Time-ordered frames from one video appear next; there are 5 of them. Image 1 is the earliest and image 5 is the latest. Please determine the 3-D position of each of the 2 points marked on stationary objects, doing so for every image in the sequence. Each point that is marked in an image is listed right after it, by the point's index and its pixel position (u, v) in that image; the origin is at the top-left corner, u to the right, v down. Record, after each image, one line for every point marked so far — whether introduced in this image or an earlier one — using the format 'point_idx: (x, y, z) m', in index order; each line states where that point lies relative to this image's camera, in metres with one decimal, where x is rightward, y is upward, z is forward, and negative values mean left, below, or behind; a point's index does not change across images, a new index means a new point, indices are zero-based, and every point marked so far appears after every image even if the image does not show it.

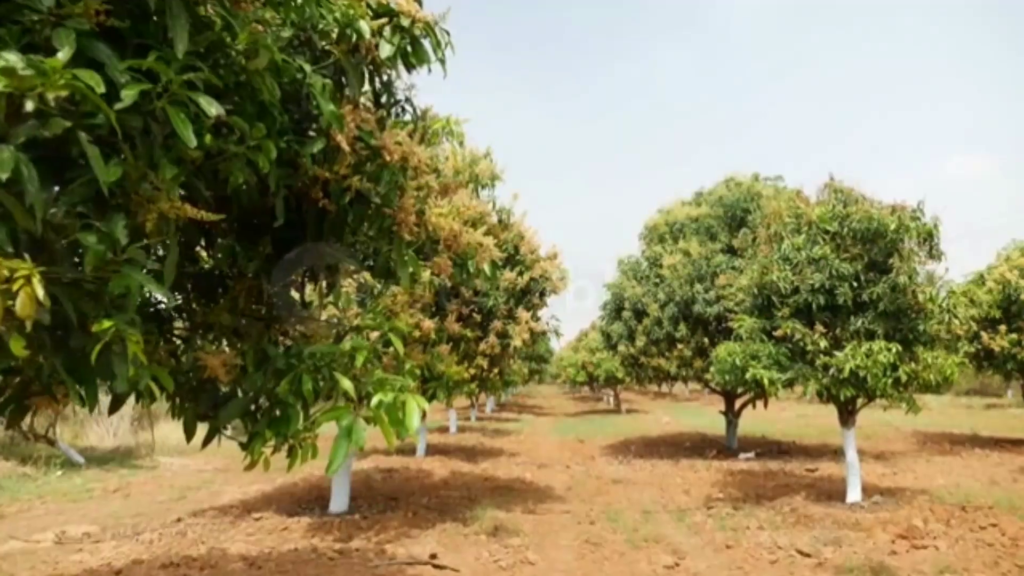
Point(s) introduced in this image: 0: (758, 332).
0: (+3.2, -0.6, +10.0) m
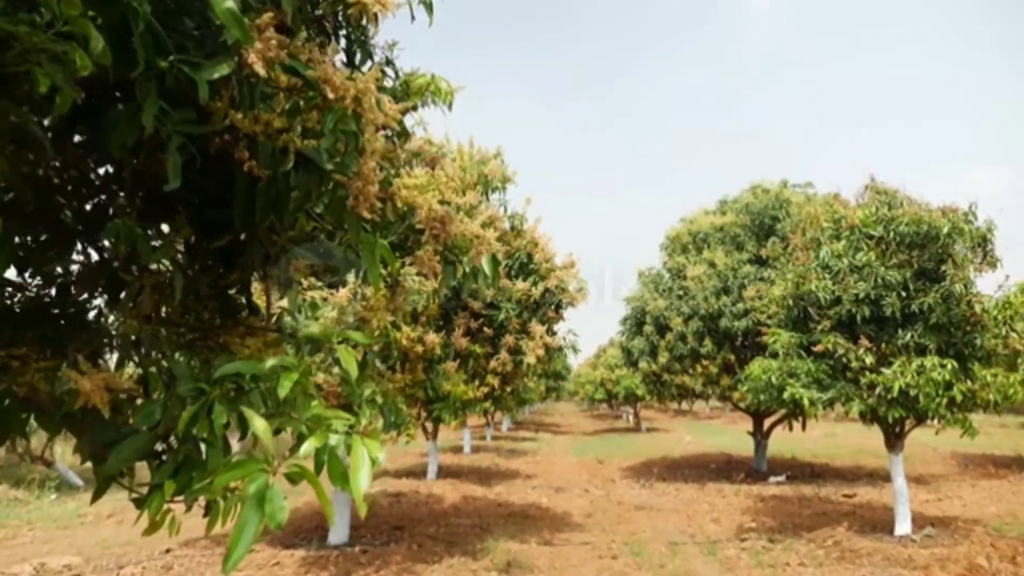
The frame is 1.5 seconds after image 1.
0: (+3.4, -0.7, +9.1) m
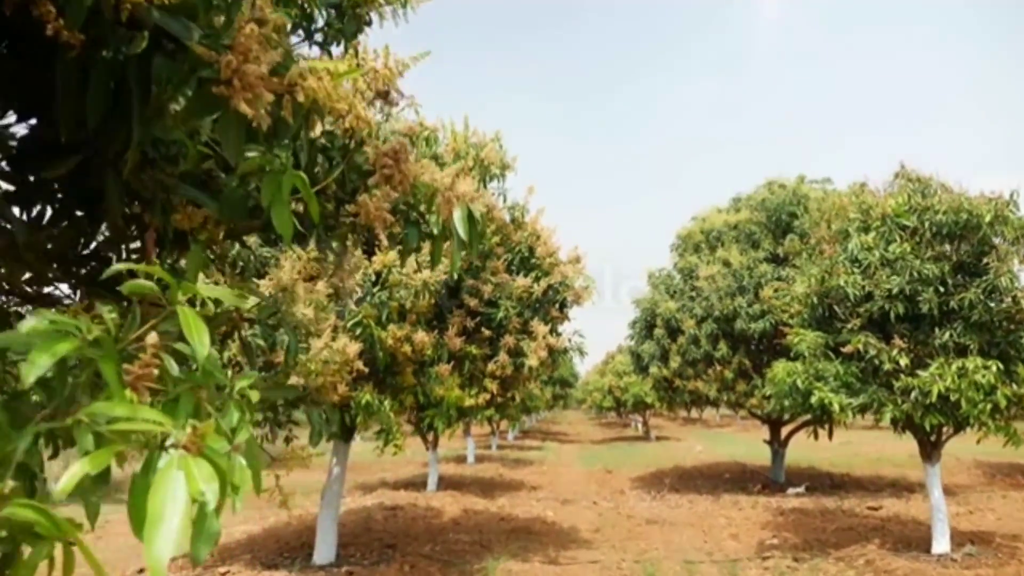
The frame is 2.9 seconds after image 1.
0: (+3.4, -0.7, +8.4) m
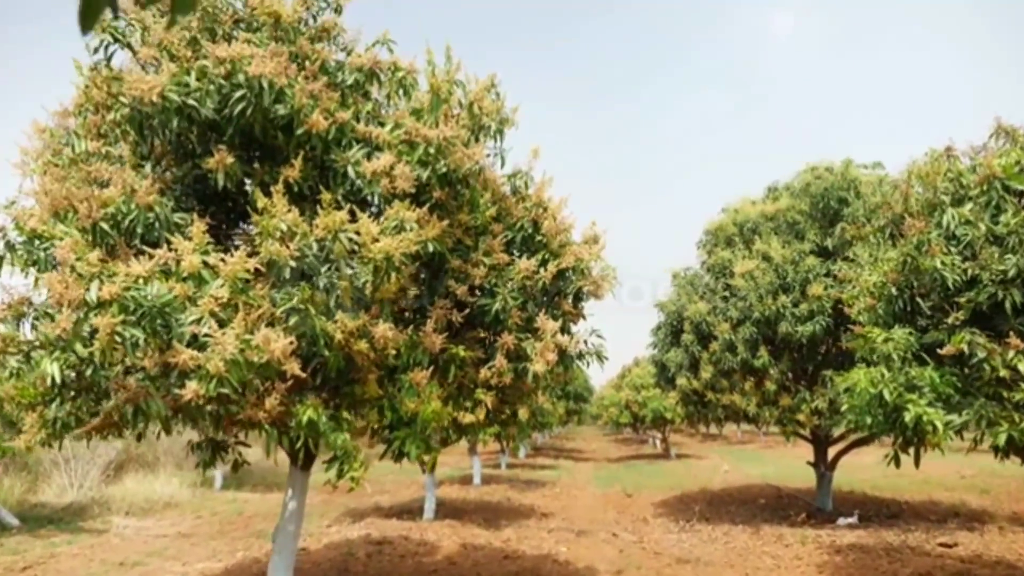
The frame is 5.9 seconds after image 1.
0: (+3.4, -0.5, +6.6) m
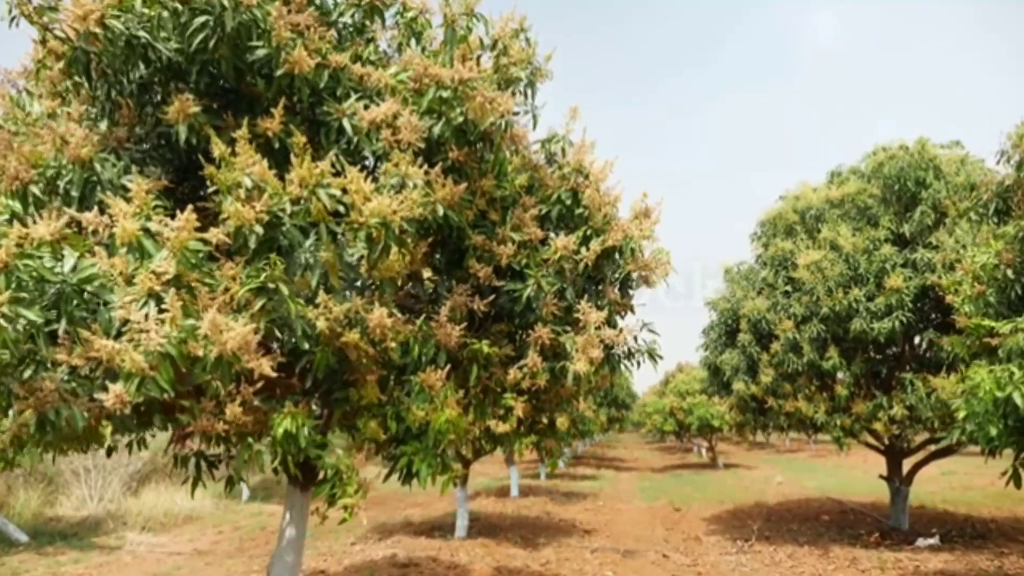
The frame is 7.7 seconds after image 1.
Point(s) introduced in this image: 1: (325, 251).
0: (+3.6, -0.4, +5.3) m
1: (-0.9, +0.2, +3.5) m
